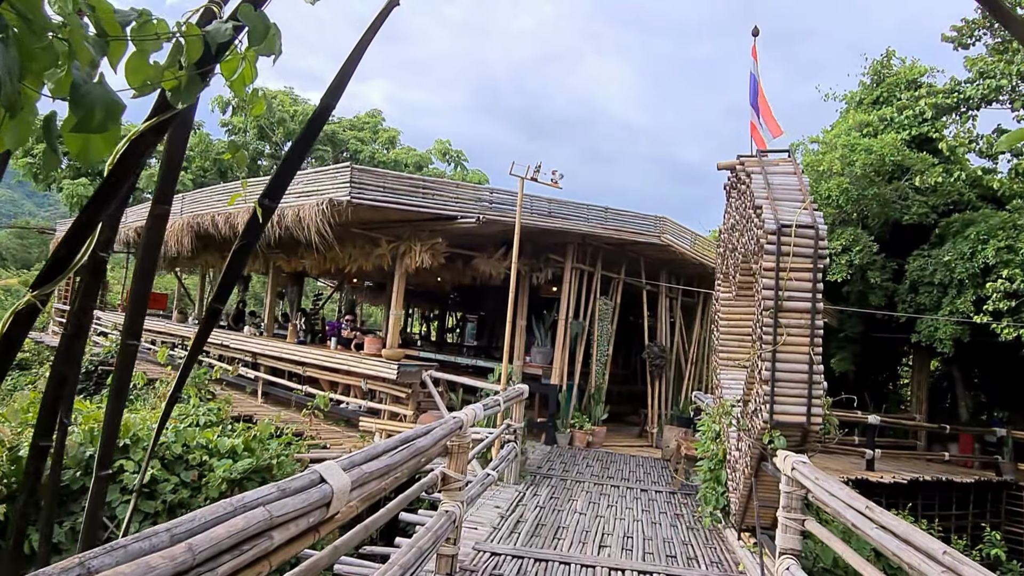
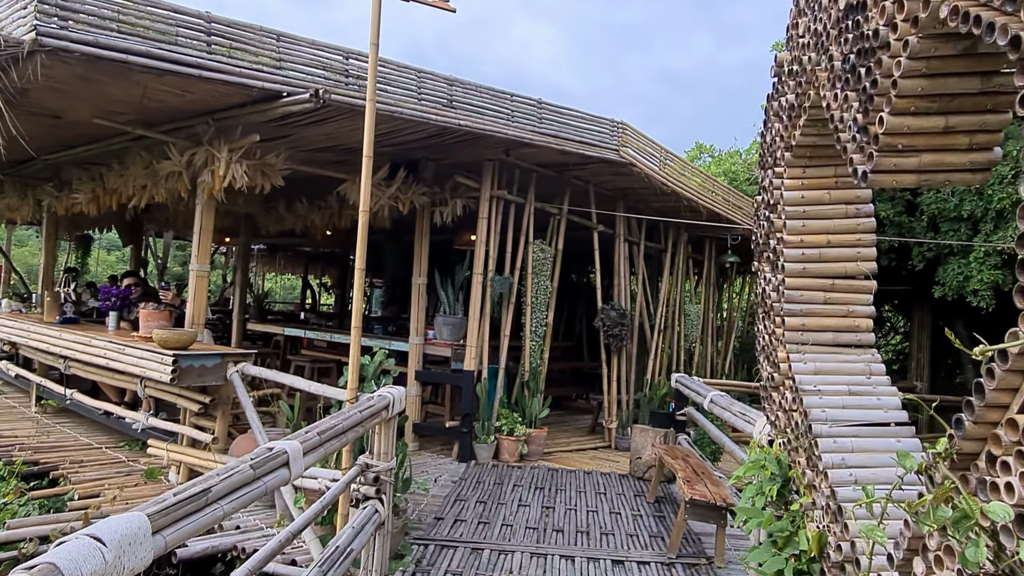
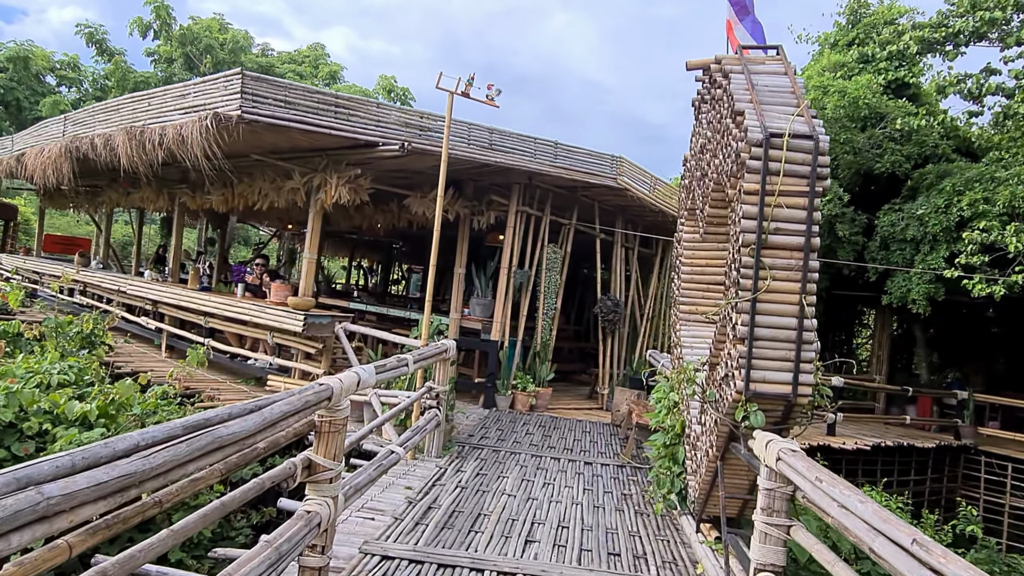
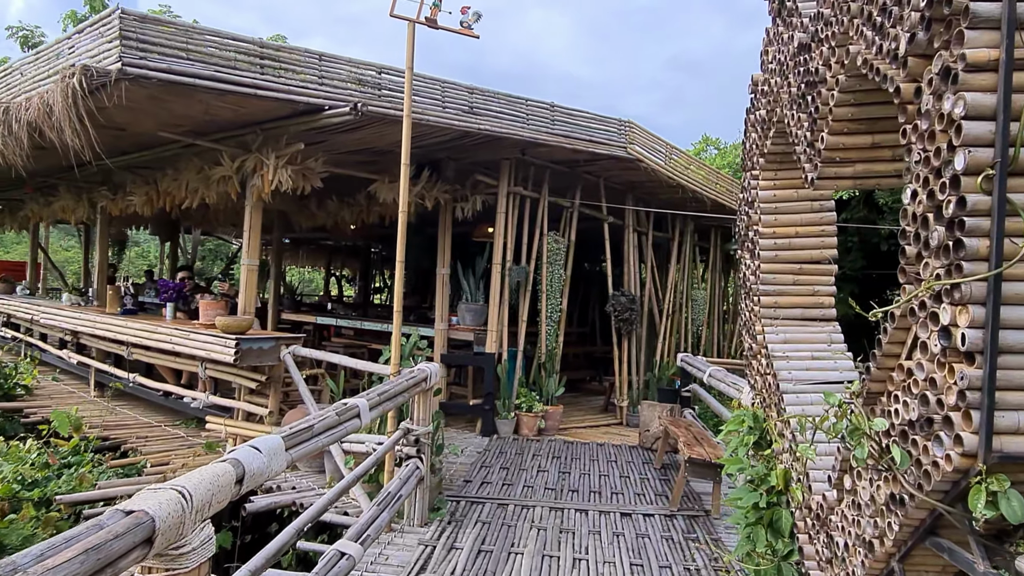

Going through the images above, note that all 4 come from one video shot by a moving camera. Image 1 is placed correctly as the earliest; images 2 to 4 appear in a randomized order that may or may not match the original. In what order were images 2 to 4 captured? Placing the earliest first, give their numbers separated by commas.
3, 4, 2
